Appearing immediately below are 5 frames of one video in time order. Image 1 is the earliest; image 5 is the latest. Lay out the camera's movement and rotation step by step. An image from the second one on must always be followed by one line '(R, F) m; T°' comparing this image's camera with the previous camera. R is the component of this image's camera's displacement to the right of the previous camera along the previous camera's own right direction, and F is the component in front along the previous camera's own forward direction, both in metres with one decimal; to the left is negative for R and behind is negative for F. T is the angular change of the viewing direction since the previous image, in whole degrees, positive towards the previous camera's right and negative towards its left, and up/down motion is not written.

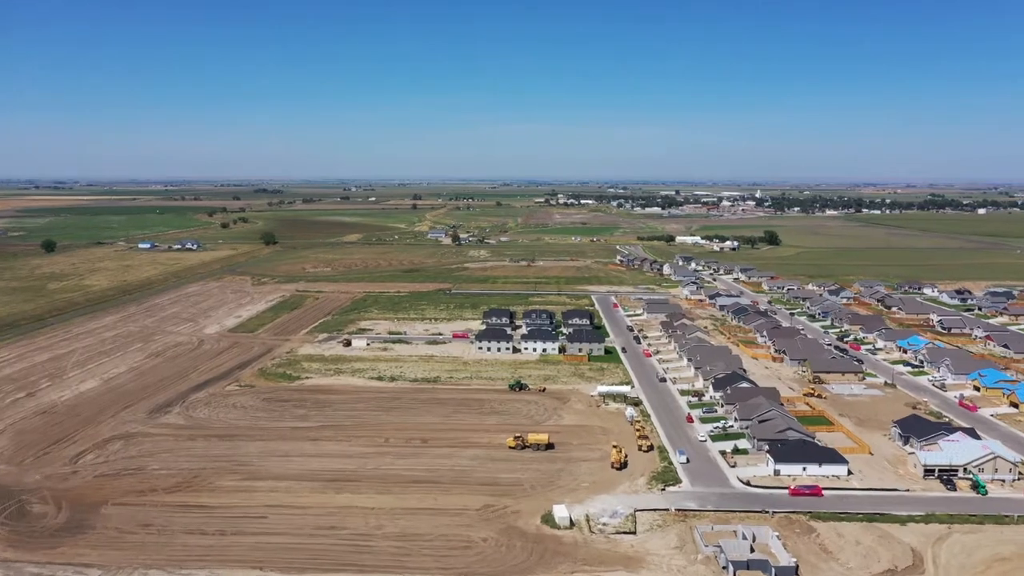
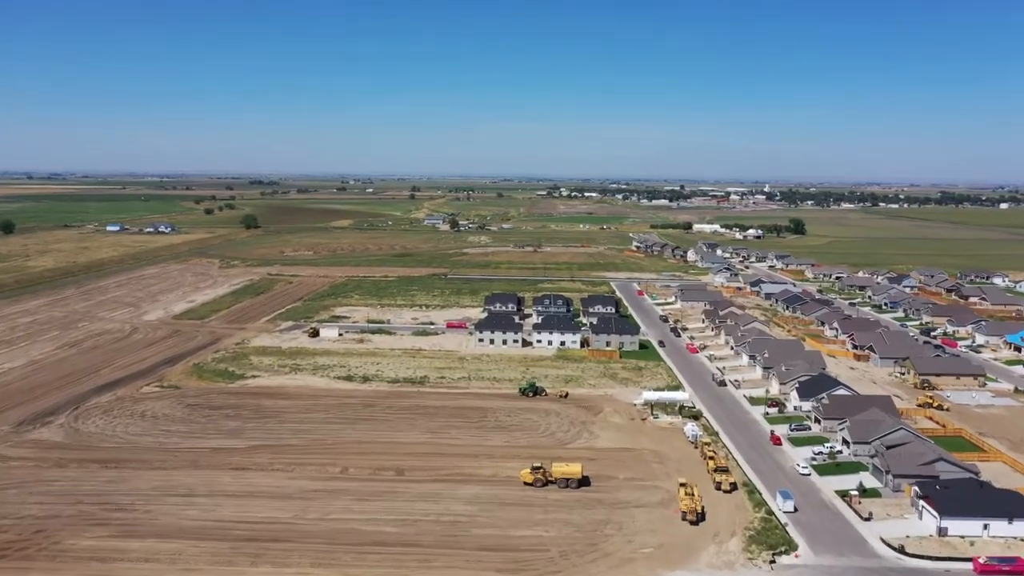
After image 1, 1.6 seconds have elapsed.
(-0.9, +11.9) m; 0°
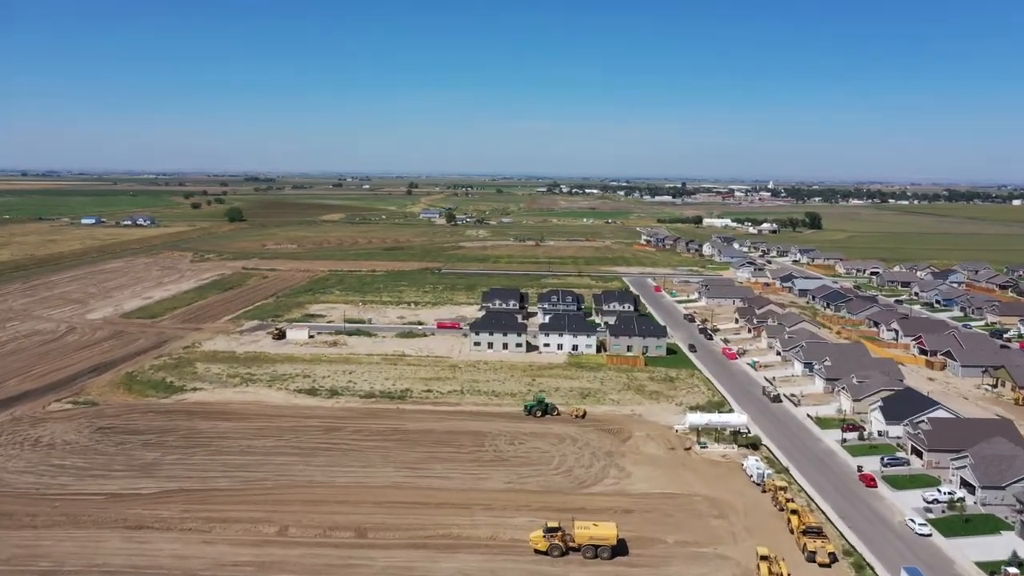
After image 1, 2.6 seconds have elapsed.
(-0.3, +7.3) m; 0°
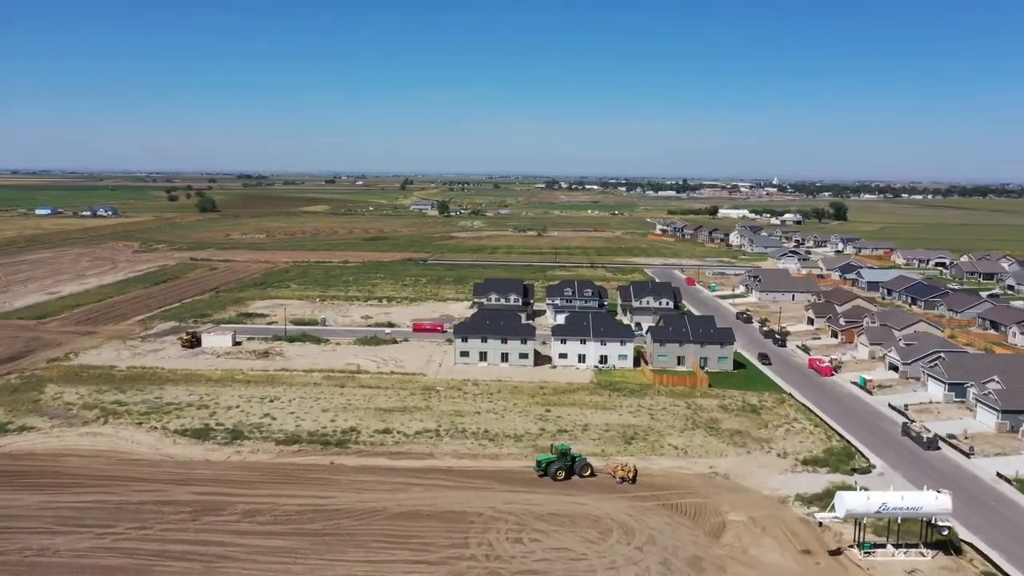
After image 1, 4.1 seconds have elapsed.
(-0.2, +10.9) m; 0°
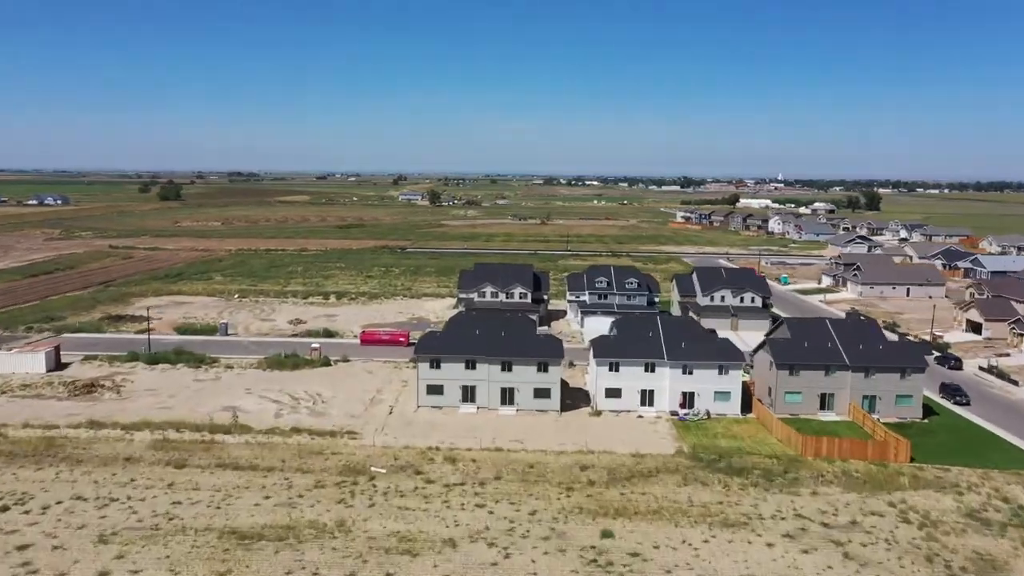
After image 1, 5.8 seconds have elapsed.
(-0.4, +11.7) m; 0°
